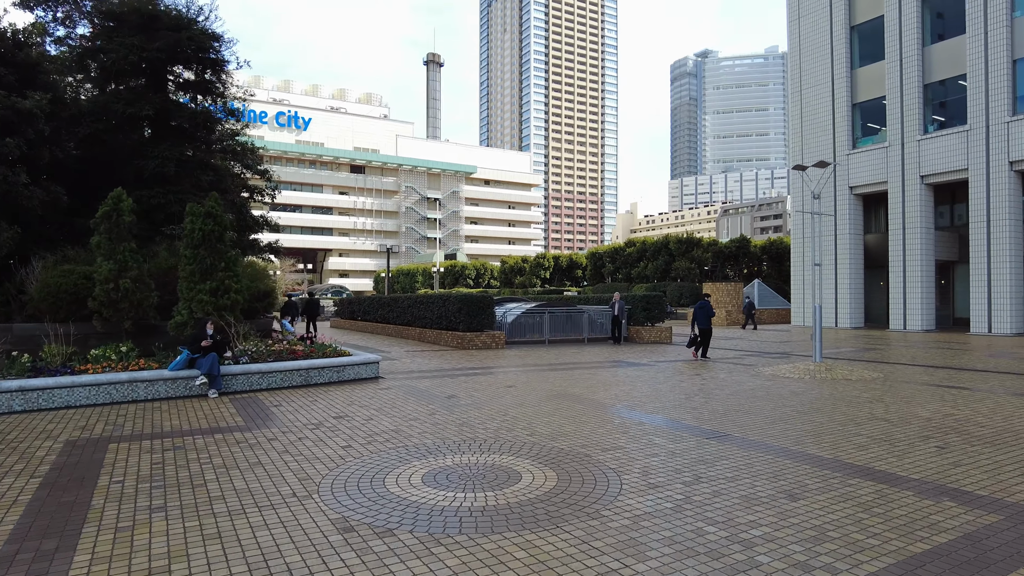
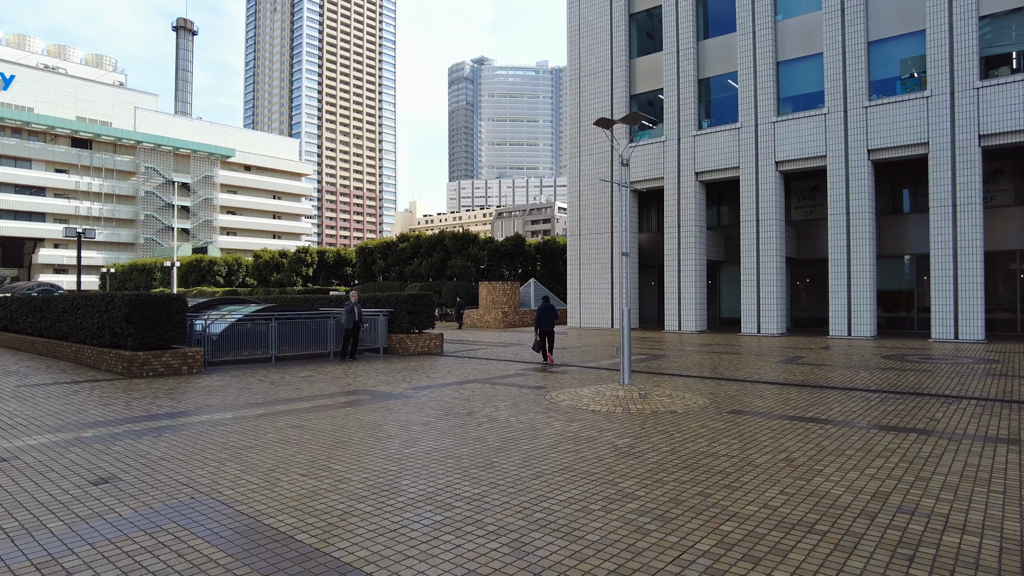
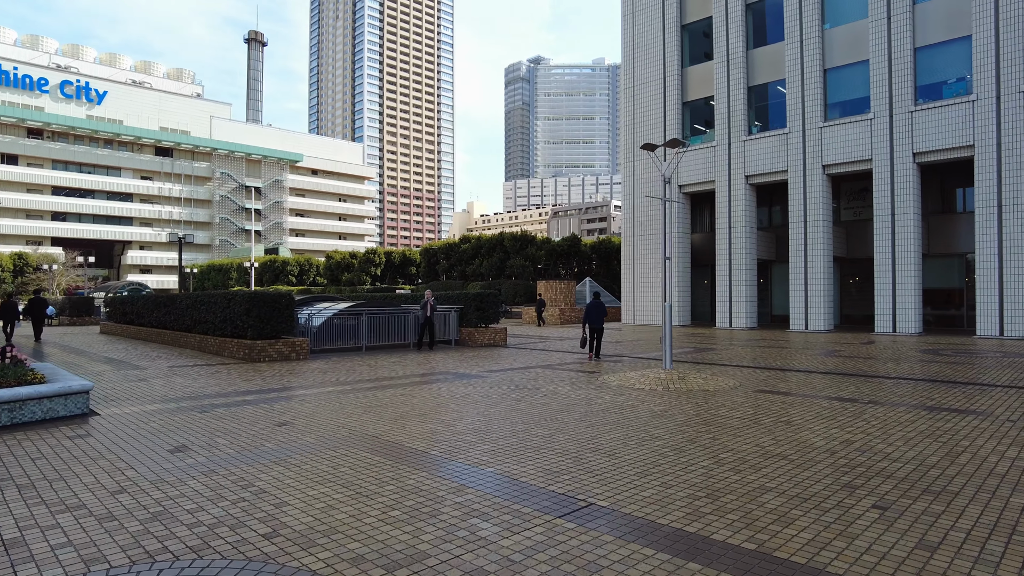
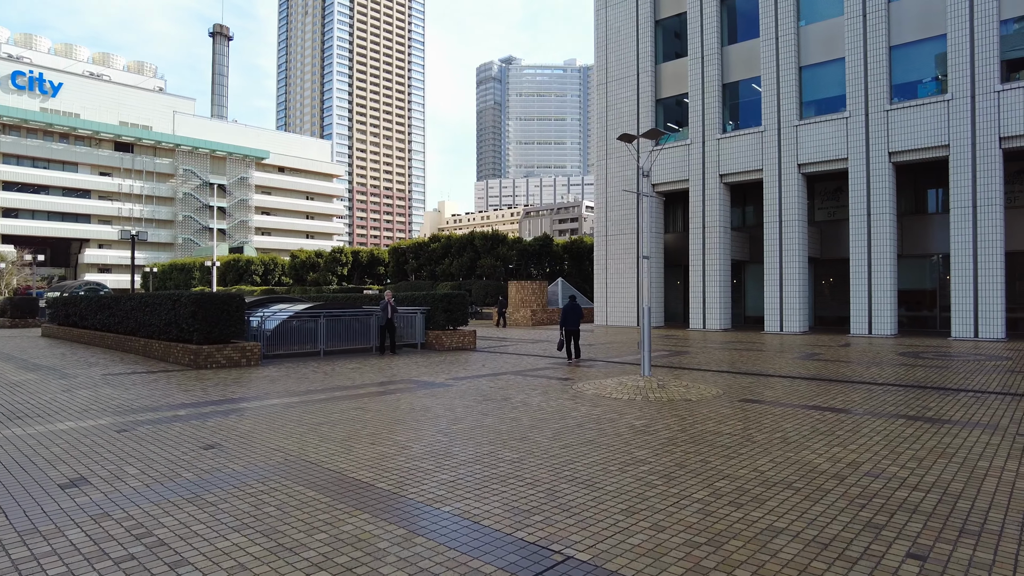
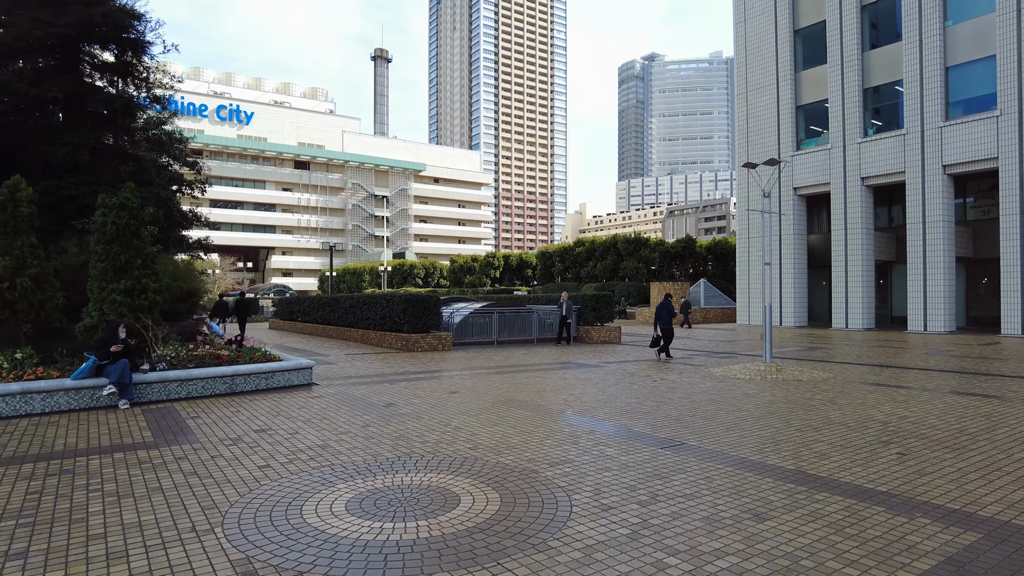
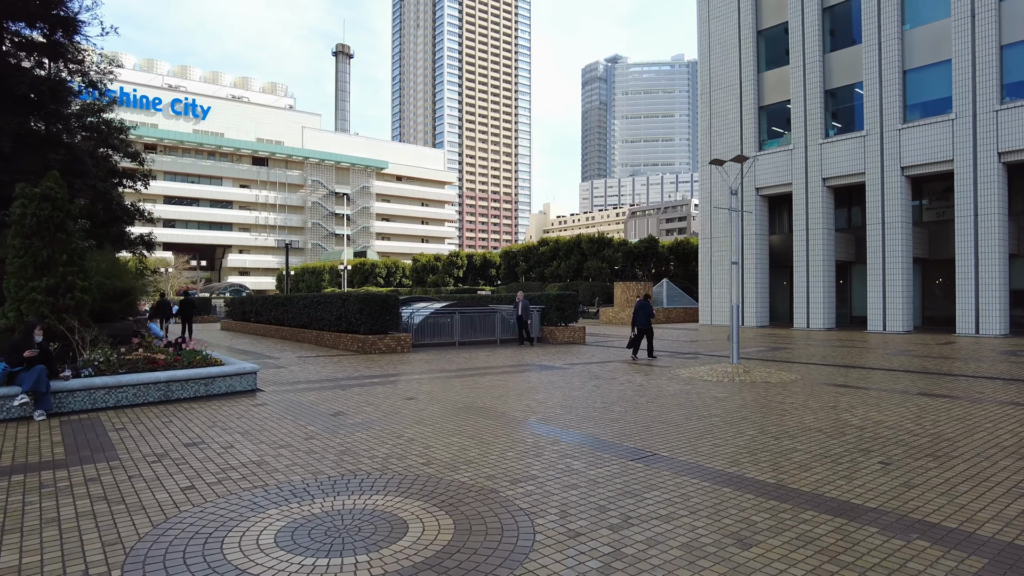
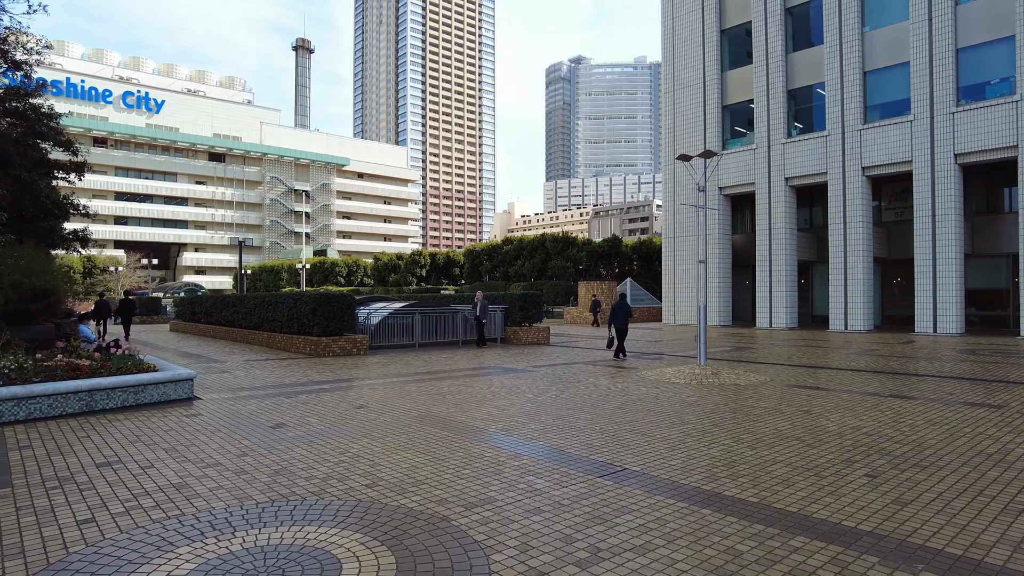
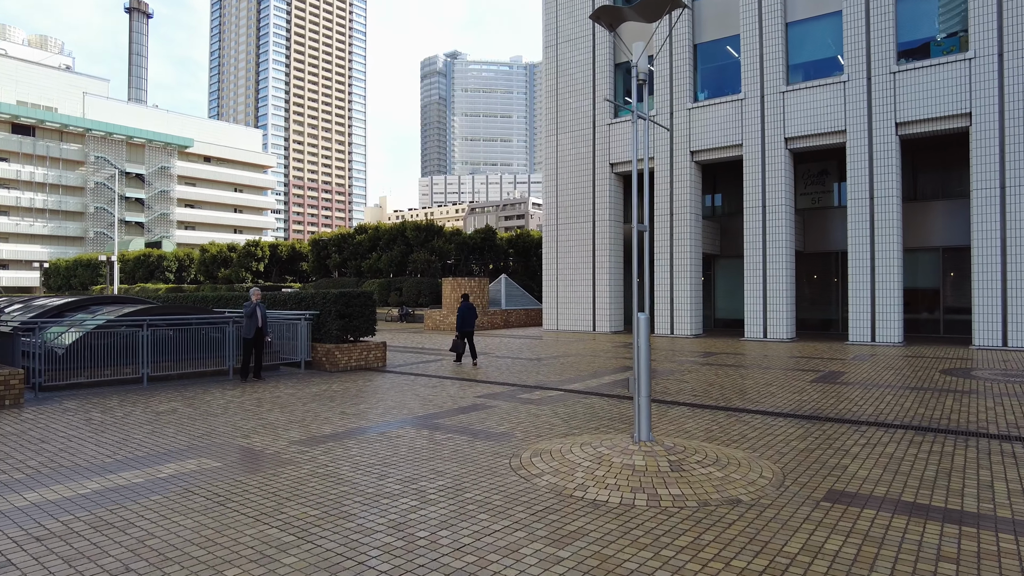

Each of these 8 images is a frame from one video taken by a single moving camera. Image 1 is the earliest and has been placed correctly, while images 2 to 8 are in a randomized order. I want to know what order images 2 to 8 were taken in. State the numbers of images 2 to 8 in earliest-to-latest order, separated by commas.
5, 6, 7, 3, 4, 2, 8
